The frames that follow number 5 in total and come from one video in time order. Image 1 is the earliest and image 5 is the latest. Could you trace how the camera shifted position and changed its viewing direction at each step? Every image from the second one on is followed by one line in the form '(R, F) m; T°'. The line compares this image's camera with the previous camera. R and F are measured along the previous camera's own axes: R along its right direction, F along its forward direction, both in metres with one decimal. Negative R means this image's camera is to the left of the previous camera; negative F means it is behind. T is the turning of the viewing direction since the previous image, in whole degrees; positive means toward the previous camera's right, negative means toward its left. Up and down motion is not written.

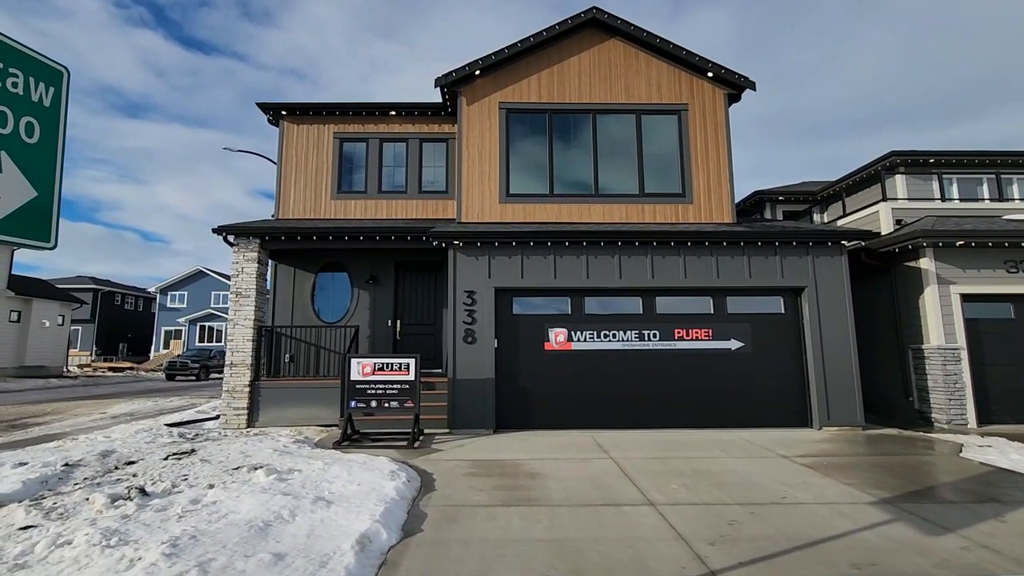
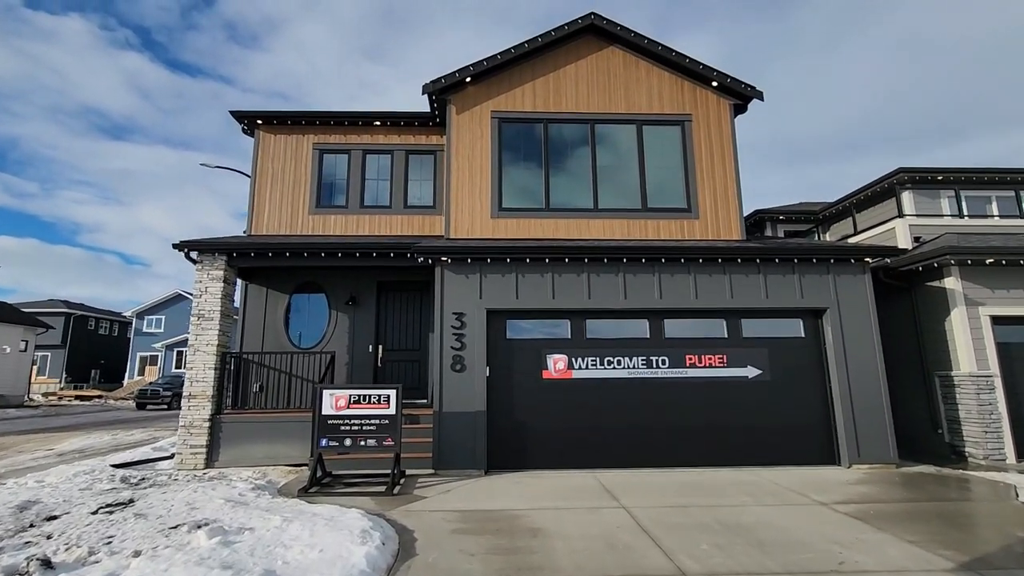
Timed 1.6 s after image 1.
(-0.1, +0.8) m; +1°
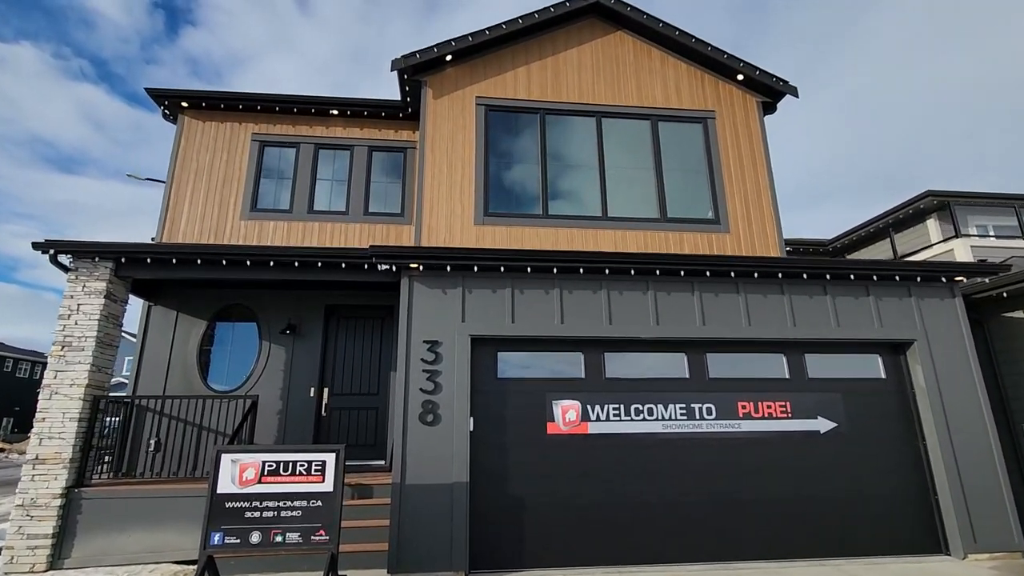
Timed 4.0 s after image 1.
(-0.3, +1.9) m; +4°
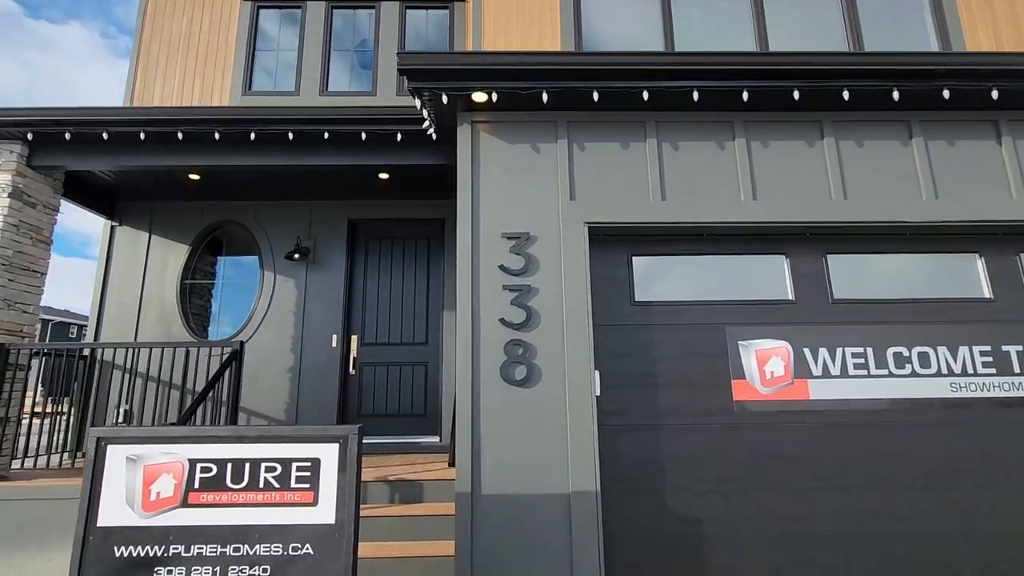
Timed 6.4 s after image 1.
(-0.6, +2.2) m; -5°
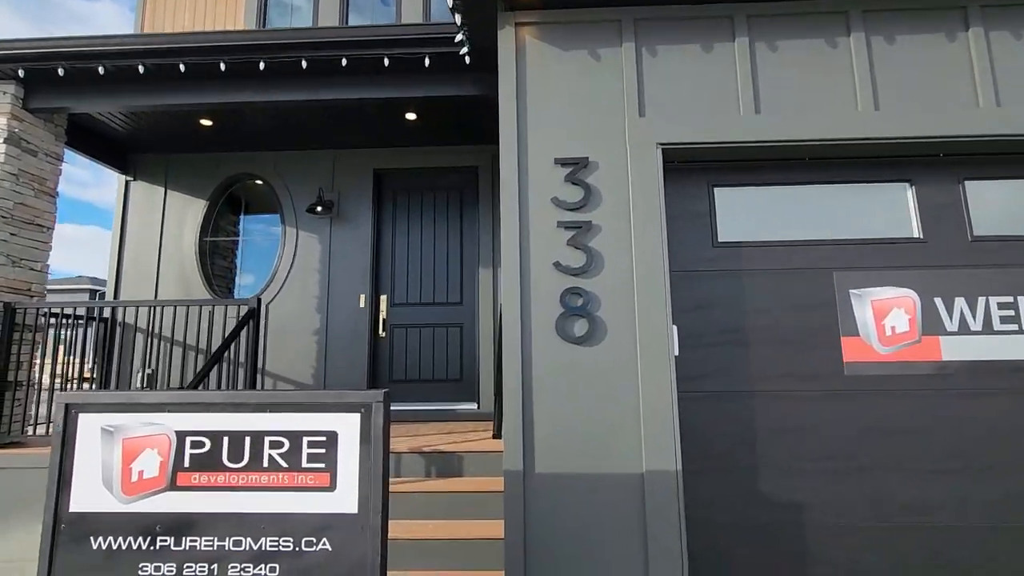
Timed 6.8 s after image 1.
(-0.1, +0.5) m; -3°
